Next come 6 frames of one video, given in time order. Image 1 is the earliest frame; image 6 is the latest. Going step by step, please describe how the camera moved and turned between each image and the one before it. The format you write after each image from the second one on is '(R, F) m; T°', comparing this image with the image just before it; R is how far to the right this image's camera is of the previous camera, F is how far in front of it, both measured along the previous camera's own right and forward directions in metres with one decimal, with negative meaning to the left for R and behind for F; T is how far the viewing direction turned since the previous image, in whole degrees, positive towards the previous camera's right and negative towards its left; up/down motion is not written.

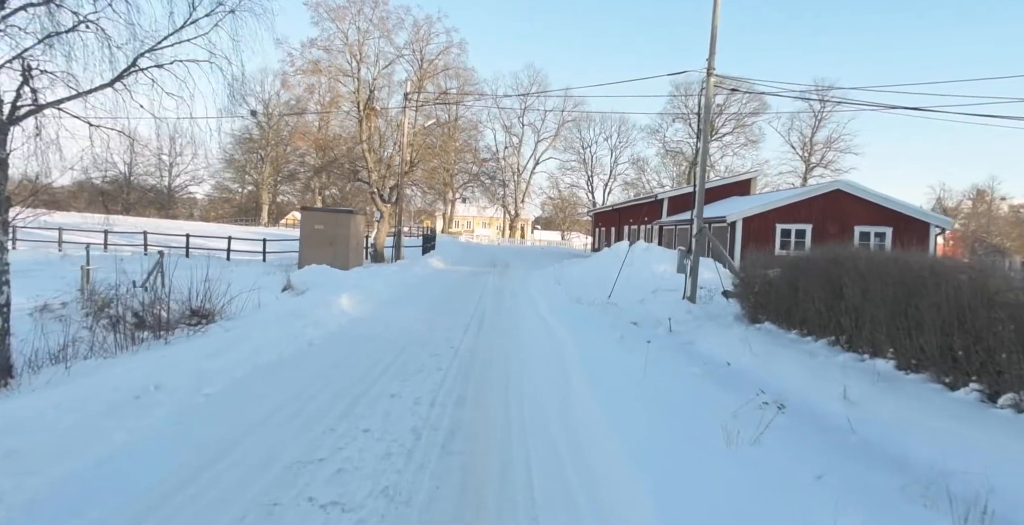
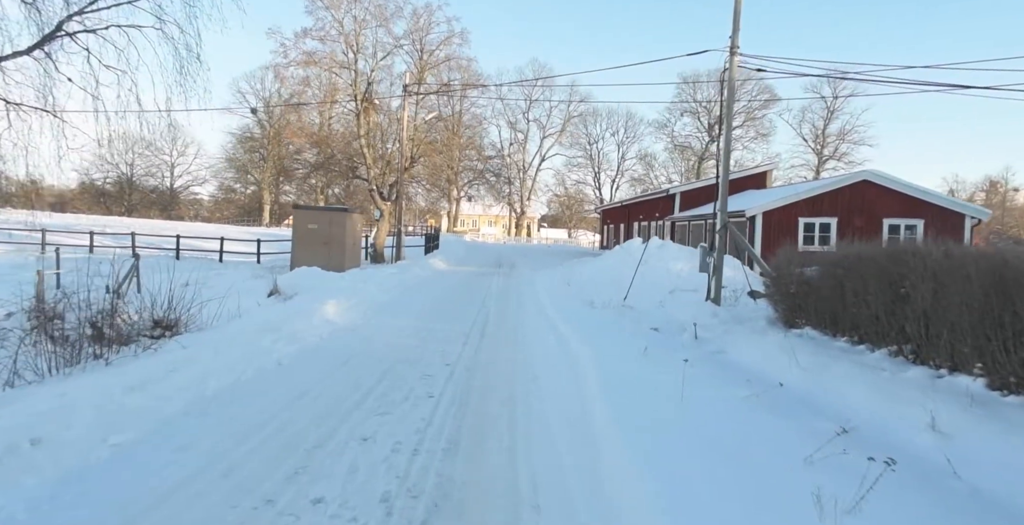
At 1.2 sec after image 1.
(0.0, +1.1) m; -1°
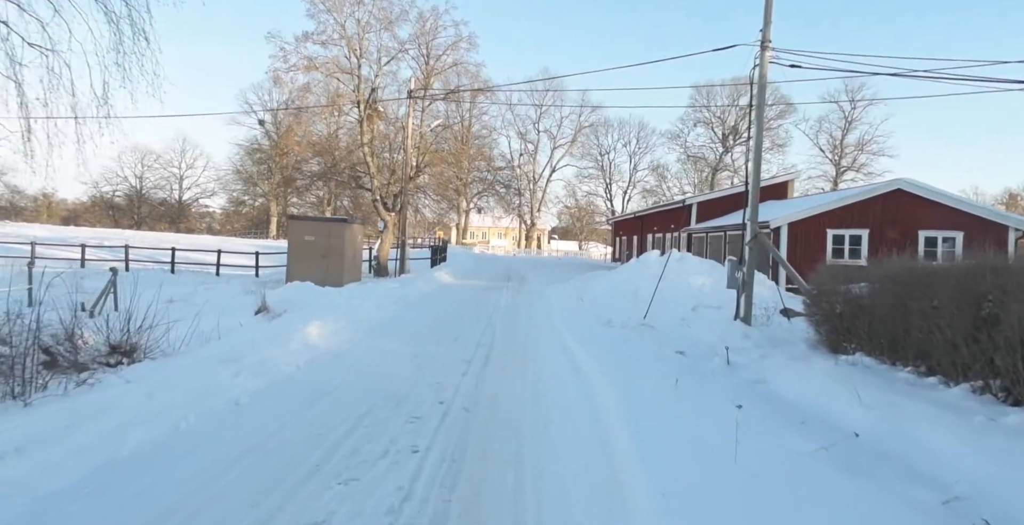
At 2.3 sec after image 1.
(0.0, +1.1) m; -1°
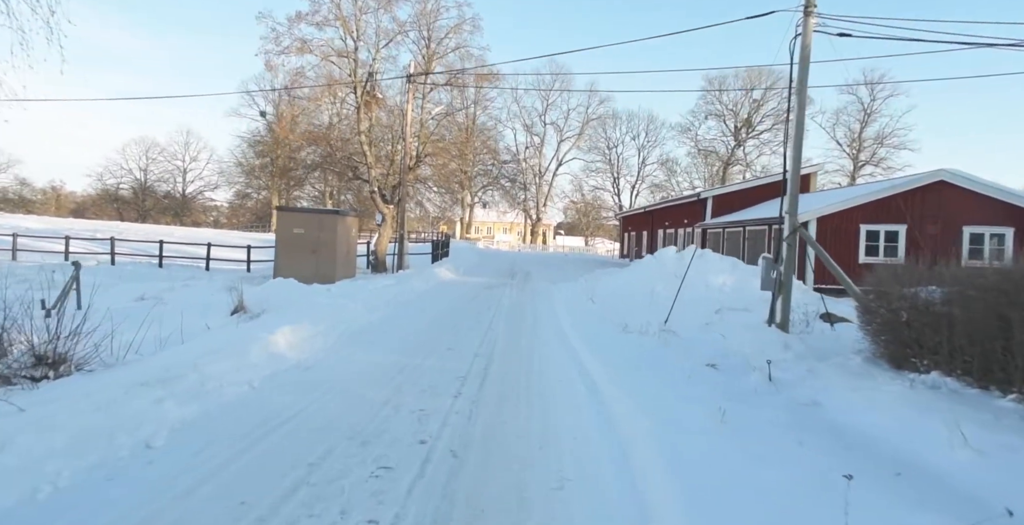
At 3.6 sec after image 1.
(0.0, +1.3) m; -1°
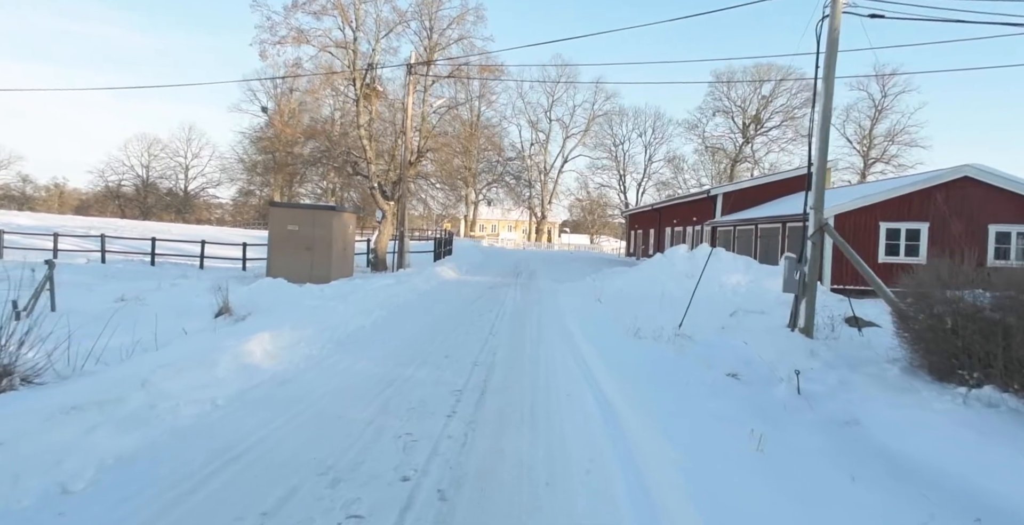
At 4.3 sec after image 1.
(0.0, +0.7) m; 0°
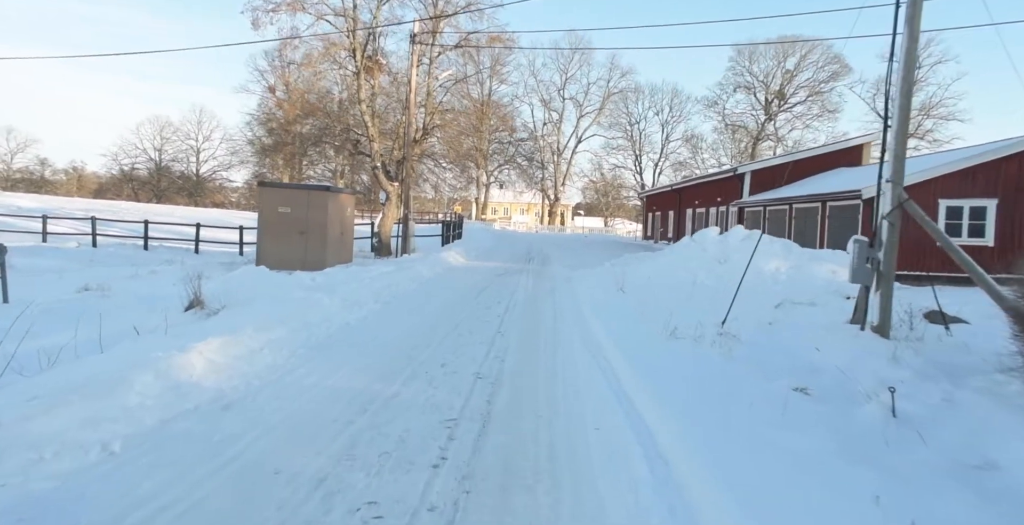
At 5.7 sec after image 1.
(0.0, +1.4) m; -1°
